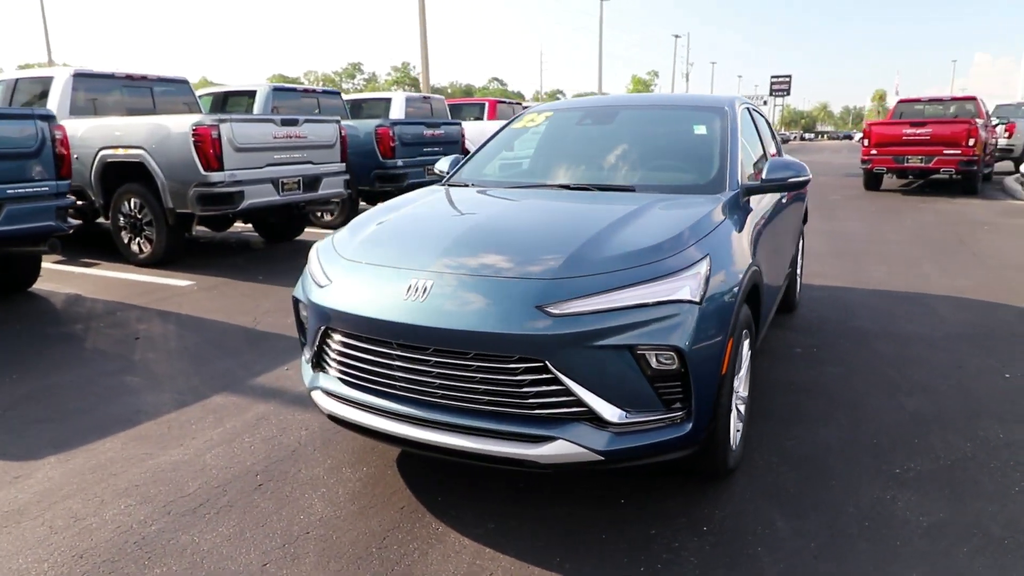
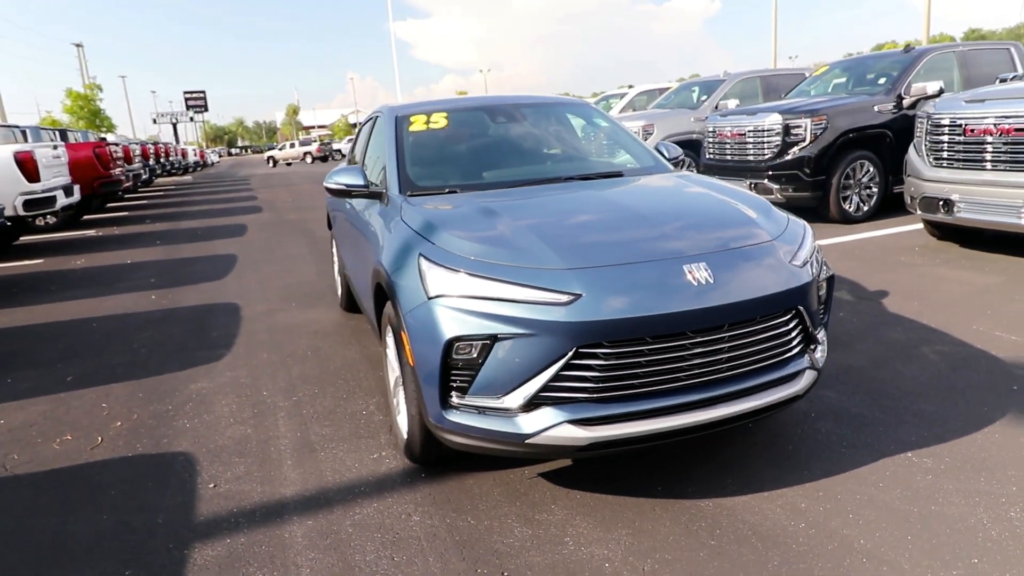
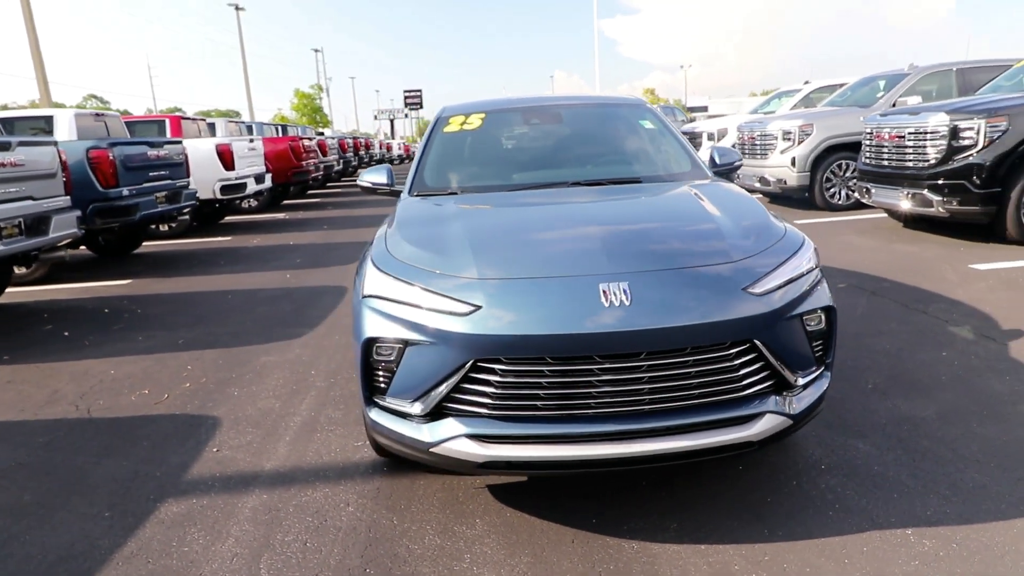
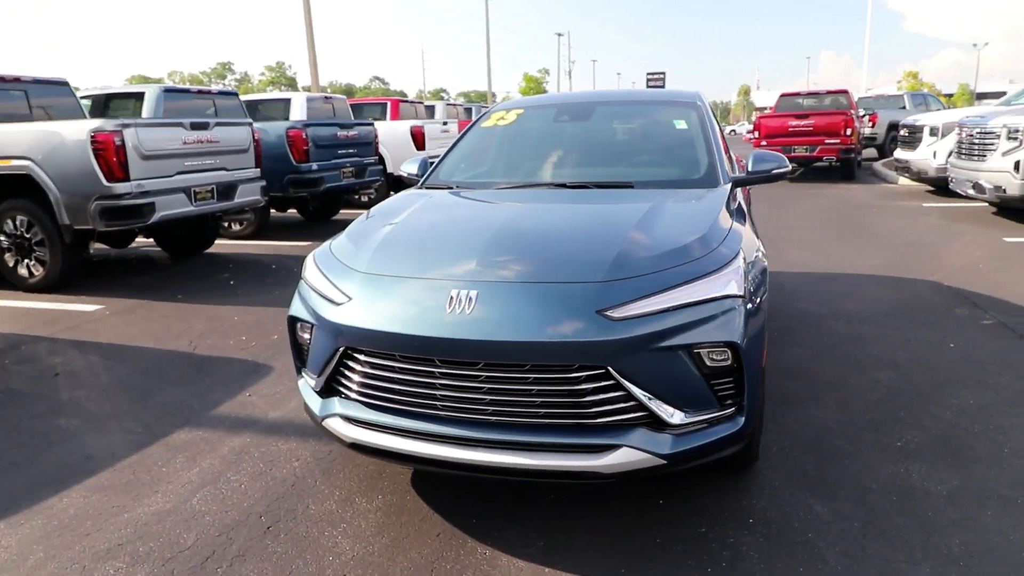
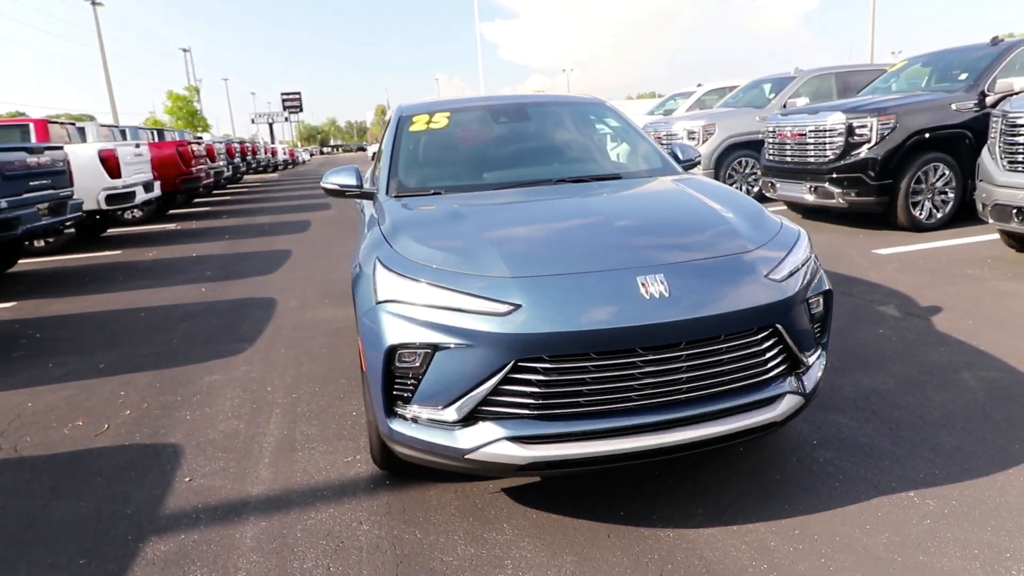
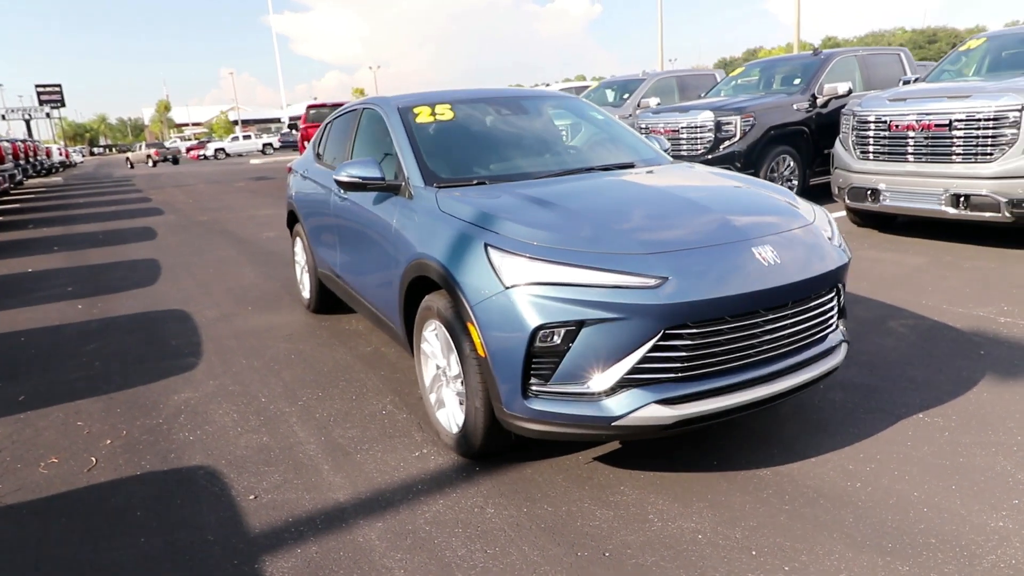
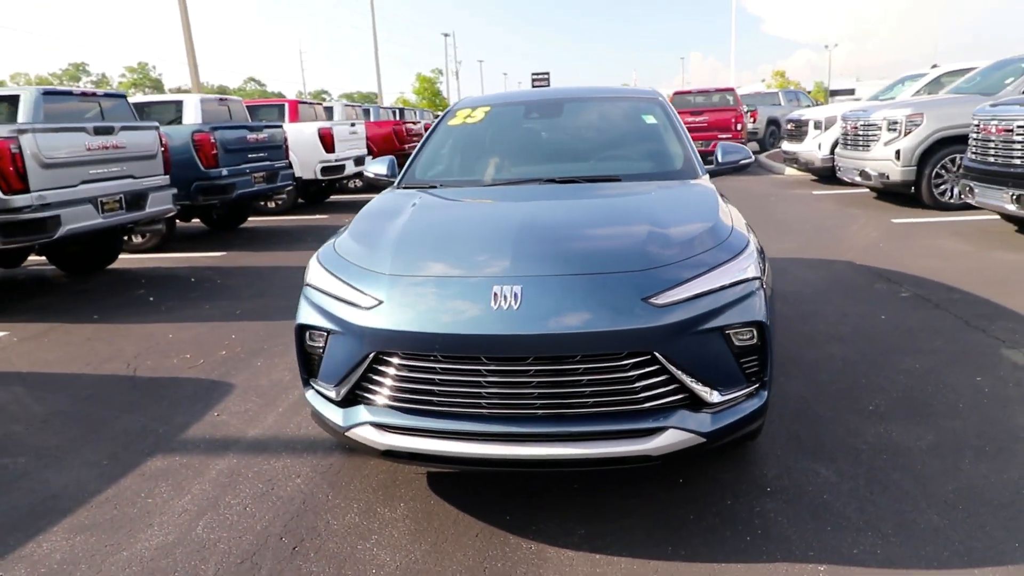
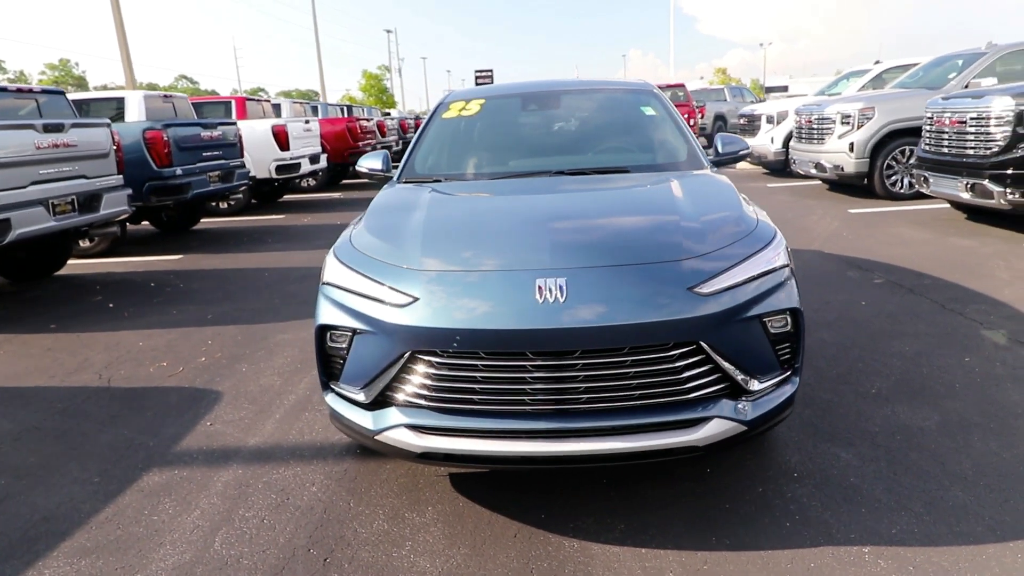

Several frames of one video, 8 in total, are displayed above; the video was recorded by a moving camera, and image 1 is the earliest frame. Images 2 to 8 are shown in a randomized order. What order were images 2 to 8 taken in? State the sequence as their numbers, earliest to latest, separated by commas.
4, 7, 8, 3, 5, 2, 6
